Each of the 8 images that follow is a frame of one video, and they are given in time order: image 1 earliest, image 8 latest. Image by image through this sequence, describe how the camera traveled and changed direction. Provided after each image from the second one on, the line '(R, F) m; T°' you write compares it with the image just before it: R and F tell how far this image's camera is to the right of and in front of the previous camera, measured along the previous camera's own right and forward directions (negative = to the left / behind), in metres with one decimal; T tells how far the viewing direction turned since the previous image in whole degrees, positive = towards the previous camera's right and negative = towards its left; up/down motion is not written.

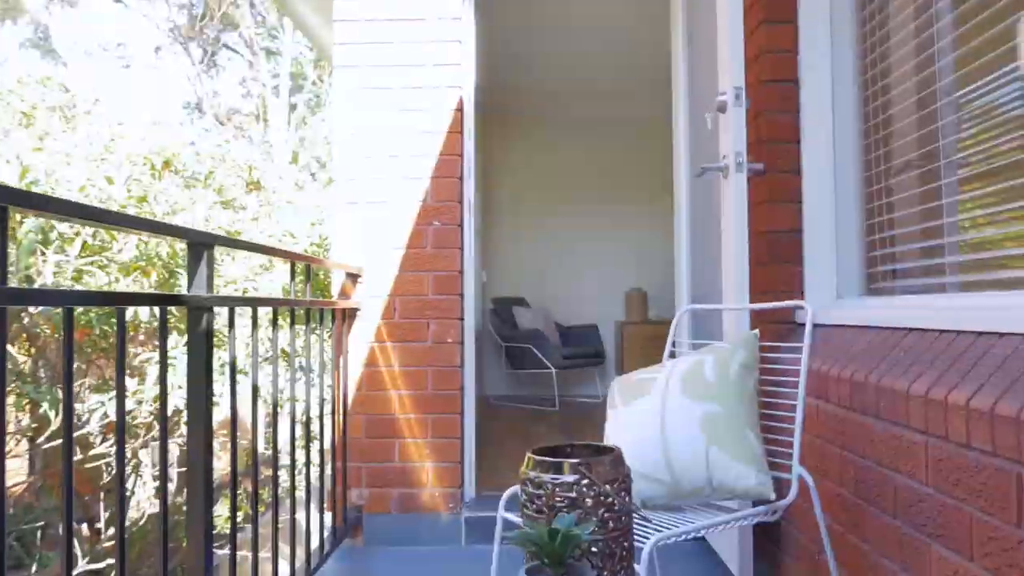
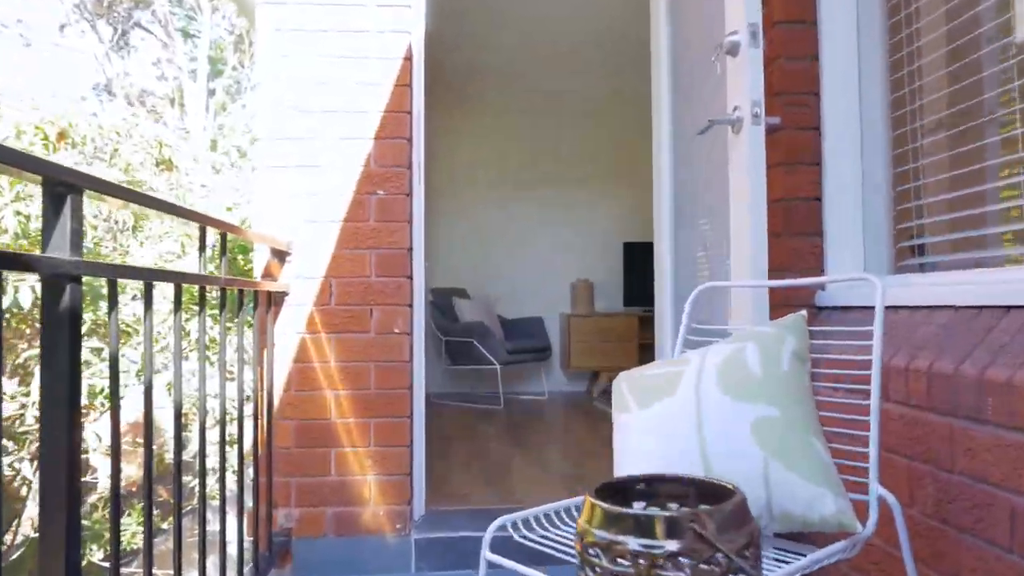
(-0.1, +0.4) m; +5°
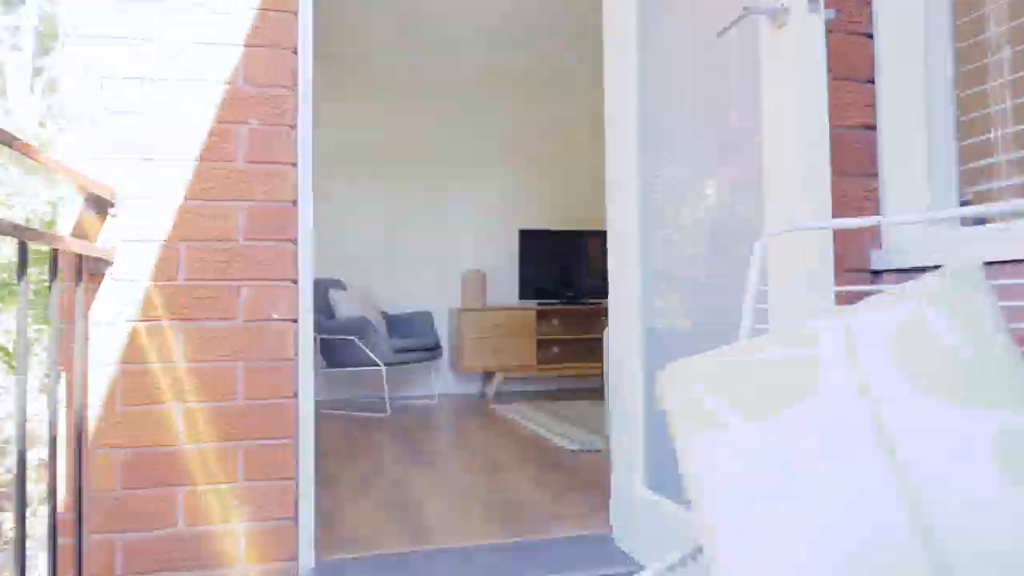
(-0.1, +0.6) m; +10°
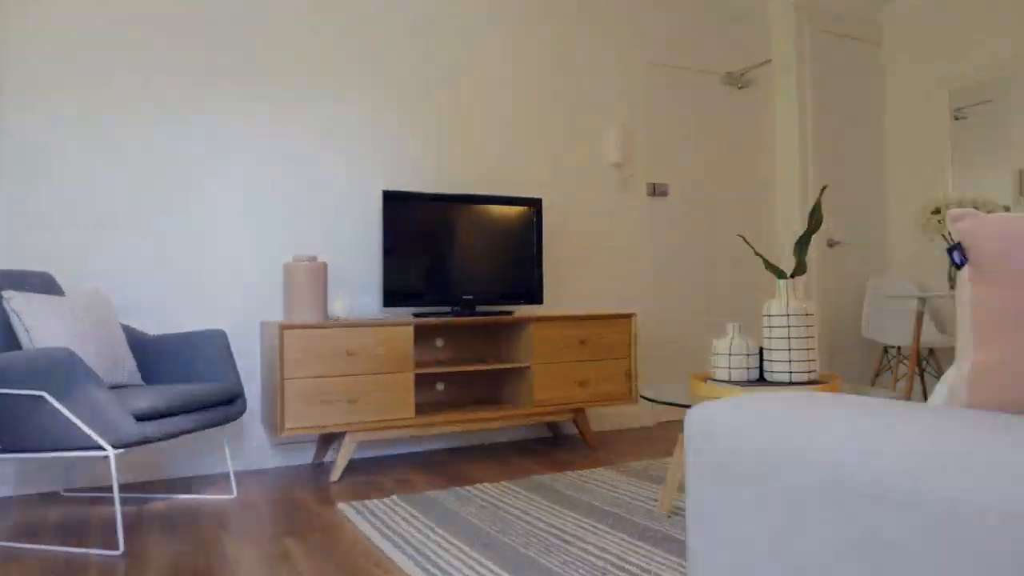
(-0.1, +2.1) m; +12°
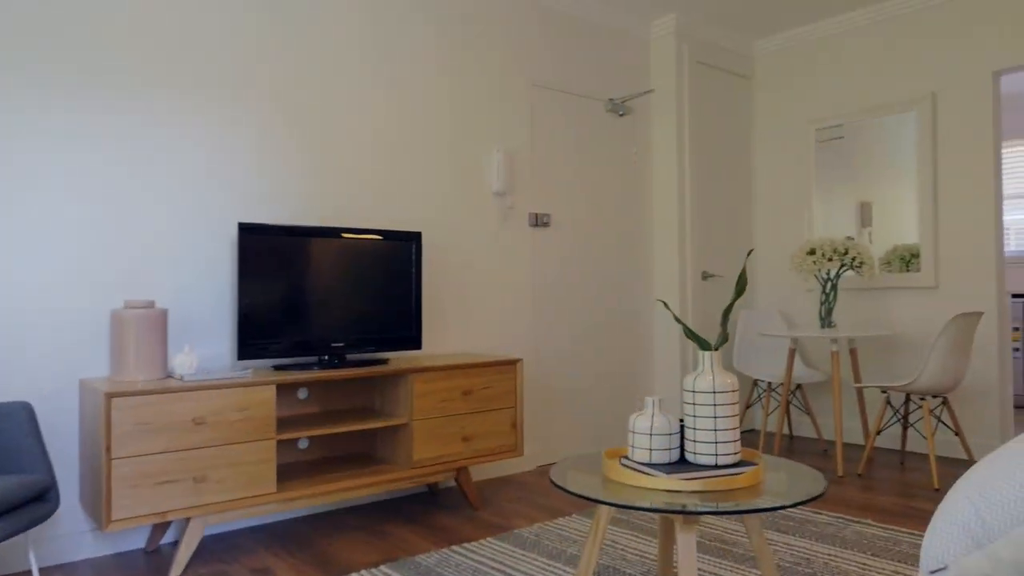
(-0.1, +0.3) m; +12°
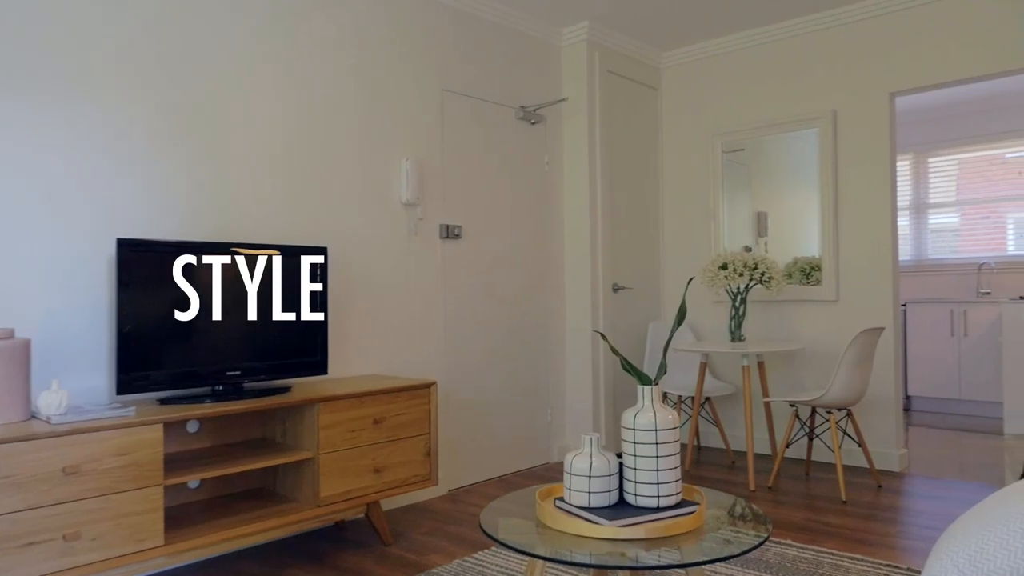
(-0.1, +0.2) m; +8°
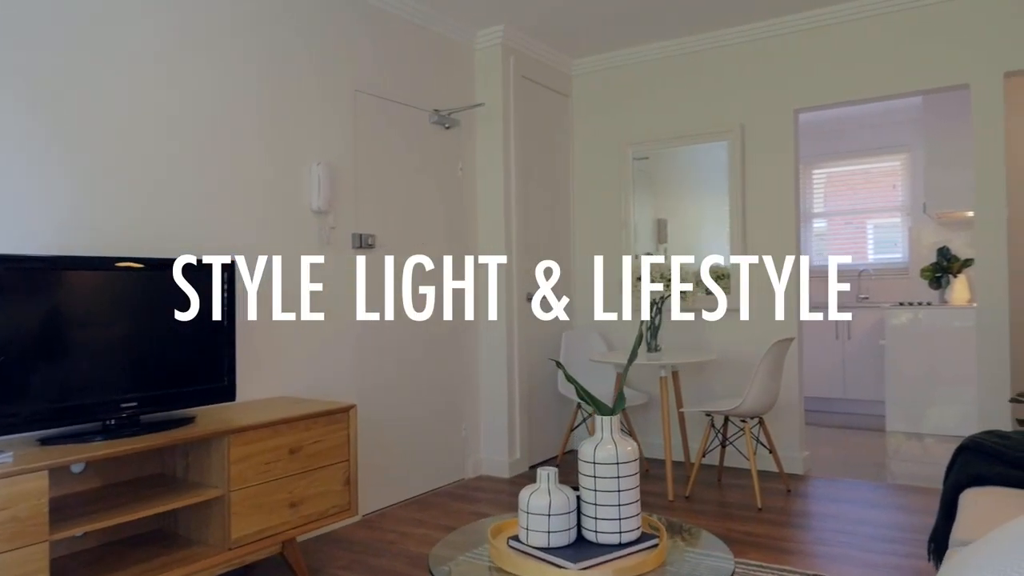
(-0.2, +0.1) m; +9°
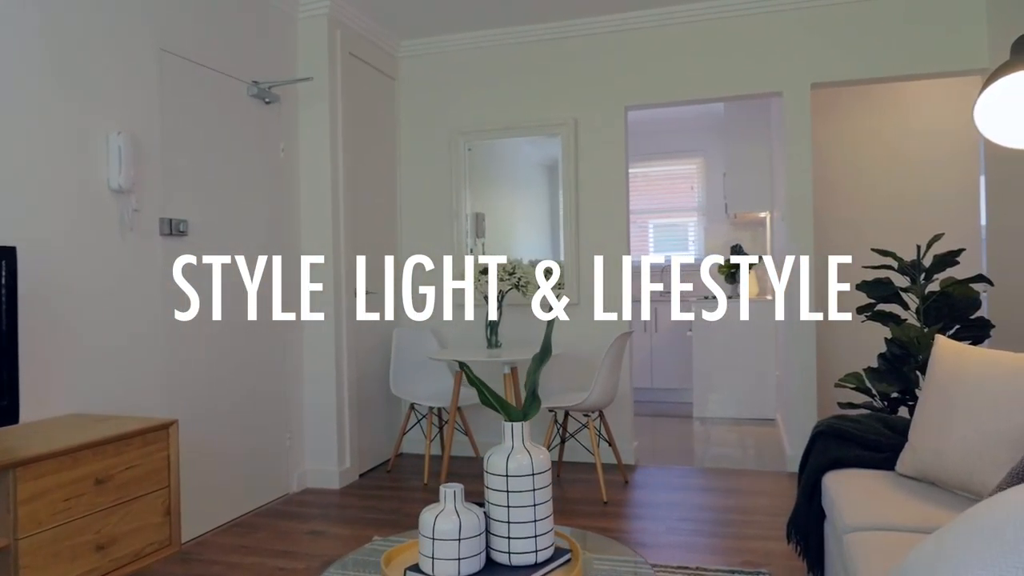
(-0.2, +0.3) m; +16°
